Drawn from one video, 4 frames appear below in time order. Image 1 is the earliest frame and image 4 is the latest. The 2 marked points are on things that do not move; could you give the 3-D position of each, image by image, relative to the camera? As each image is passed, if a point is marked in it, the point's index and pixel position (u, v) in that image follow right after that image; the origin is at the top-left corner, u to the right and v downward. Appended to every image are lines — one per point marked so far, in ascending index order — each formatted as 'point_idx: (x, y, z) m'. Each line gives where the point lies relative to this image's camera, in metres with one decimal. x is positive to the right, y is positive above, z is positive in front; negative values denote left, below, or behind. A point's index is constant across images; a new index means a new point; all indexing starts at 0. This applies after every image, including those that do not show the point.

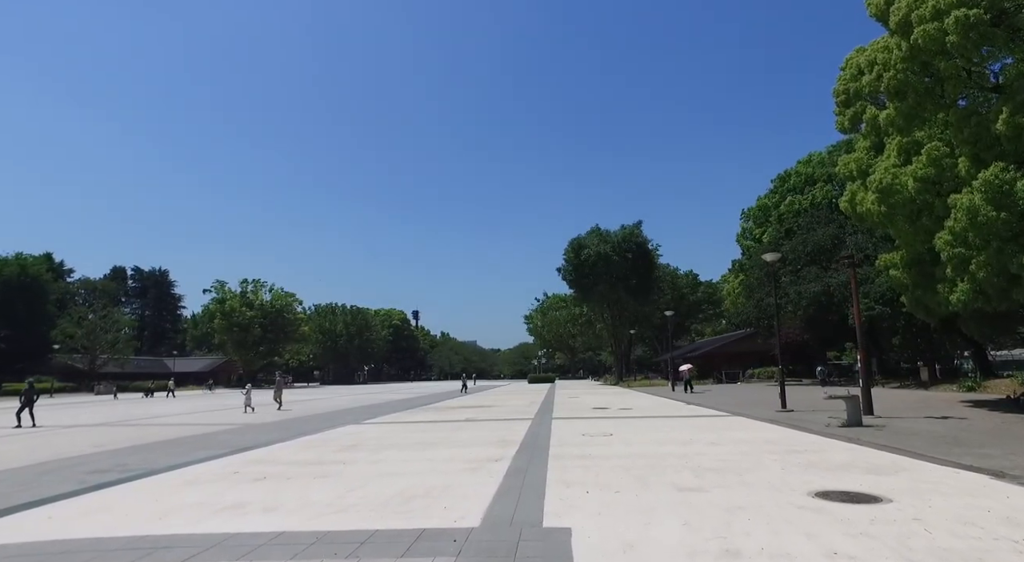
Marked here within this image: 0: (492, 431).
0: (-0.5, -4.0, +16.3) m
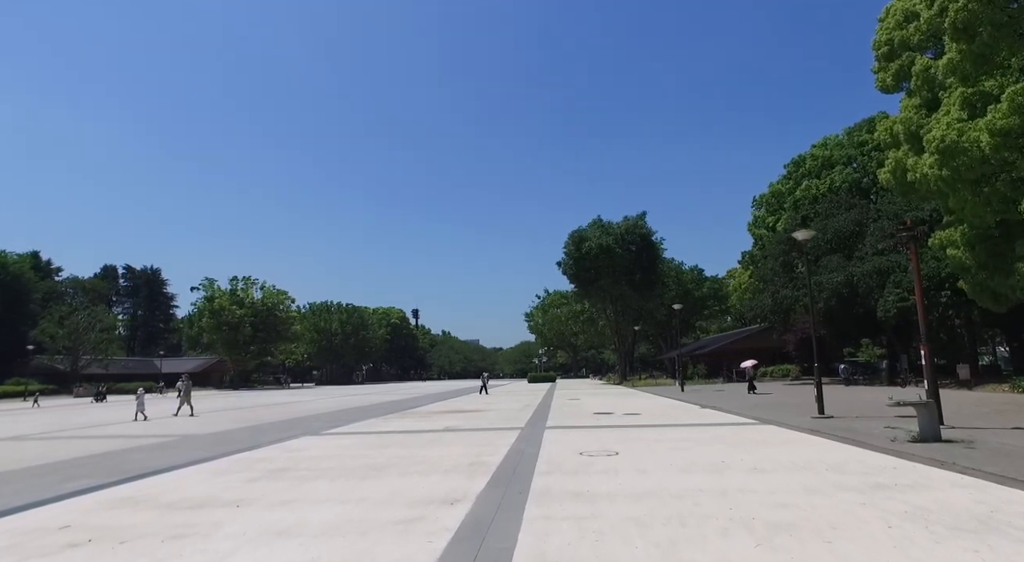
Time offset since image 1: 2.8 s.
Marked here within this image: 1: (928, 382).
0: (-0.9, -3.5, +13.1) m
1: (+9.3, -2.2, +13.7) m
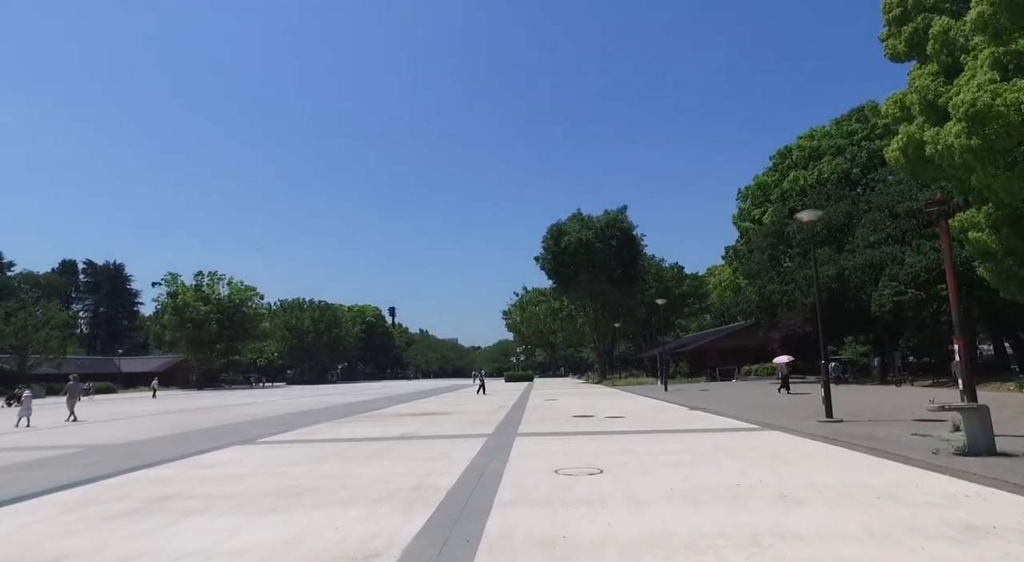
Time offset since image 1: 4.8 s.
0: (-1.6, -3.2, +10.7) m
1: (+8.6, -1.9, +11.6) m
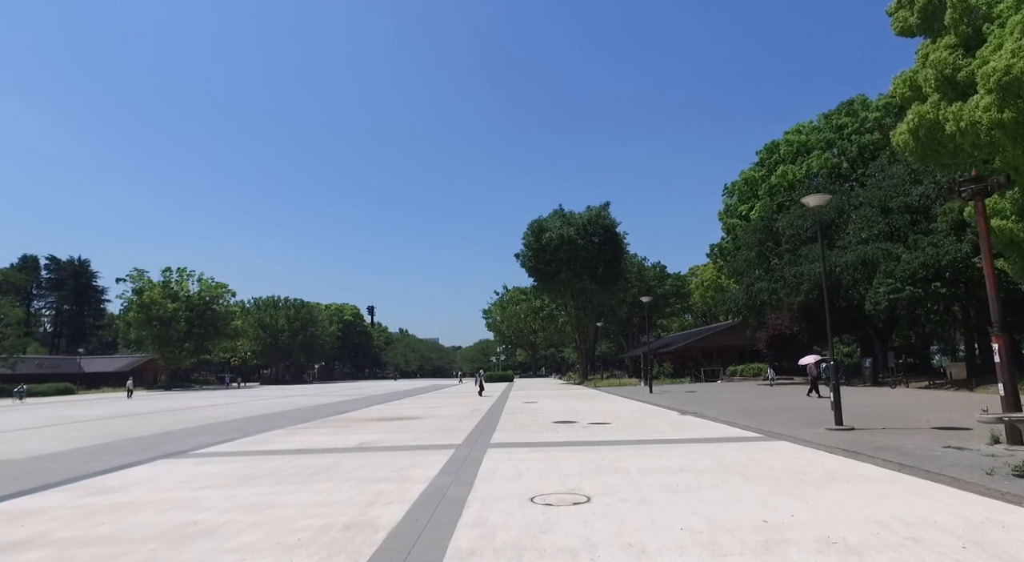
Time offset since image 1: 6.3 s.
0: (-2.1, -2.9, +8.8) m
1: (+8.1, -1.7, +10.0) m
